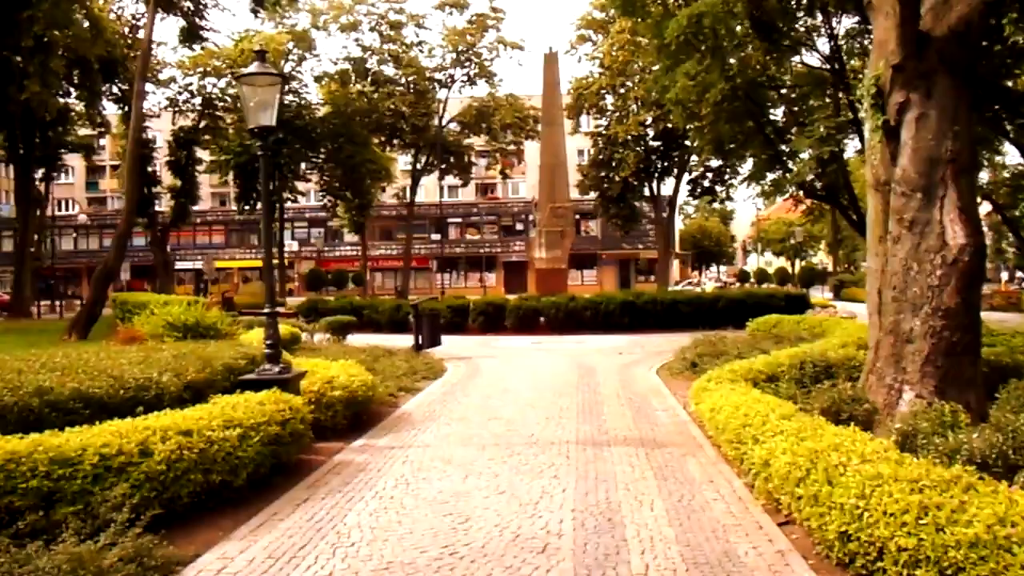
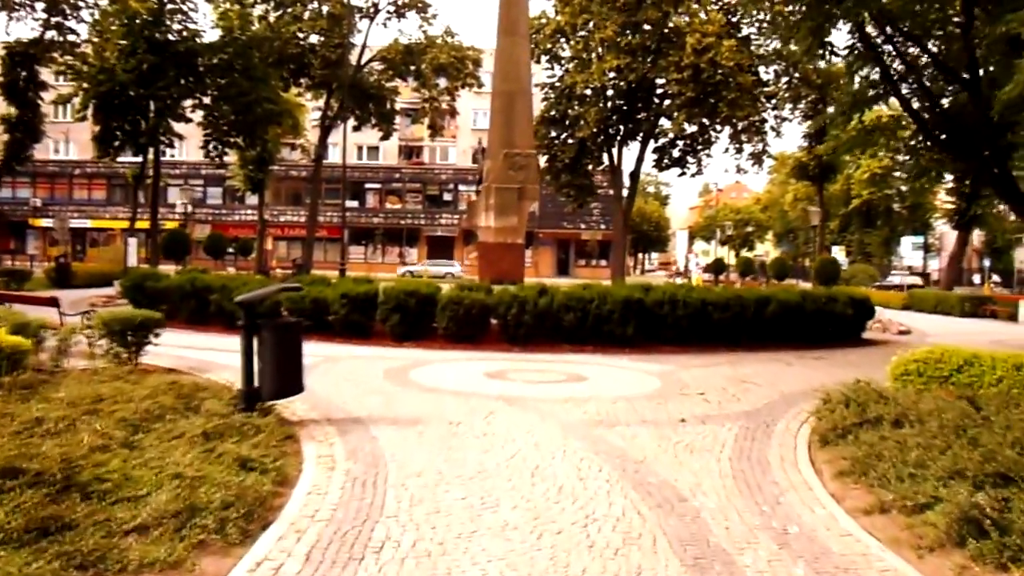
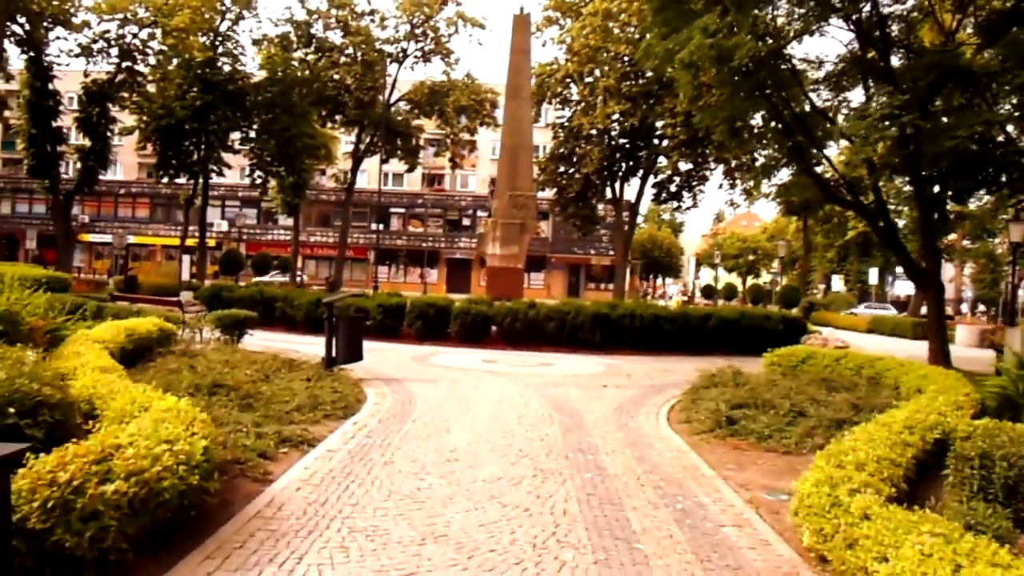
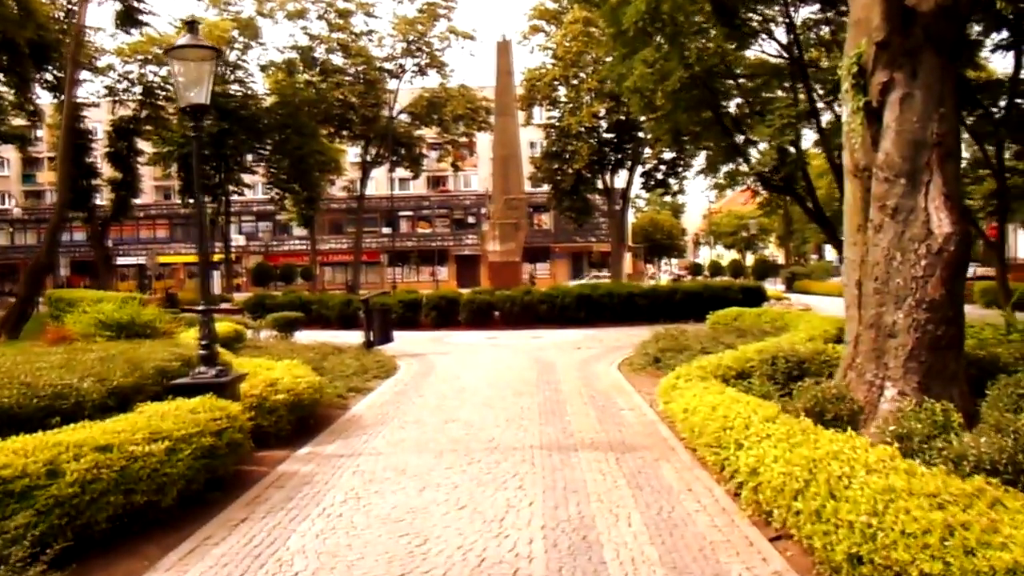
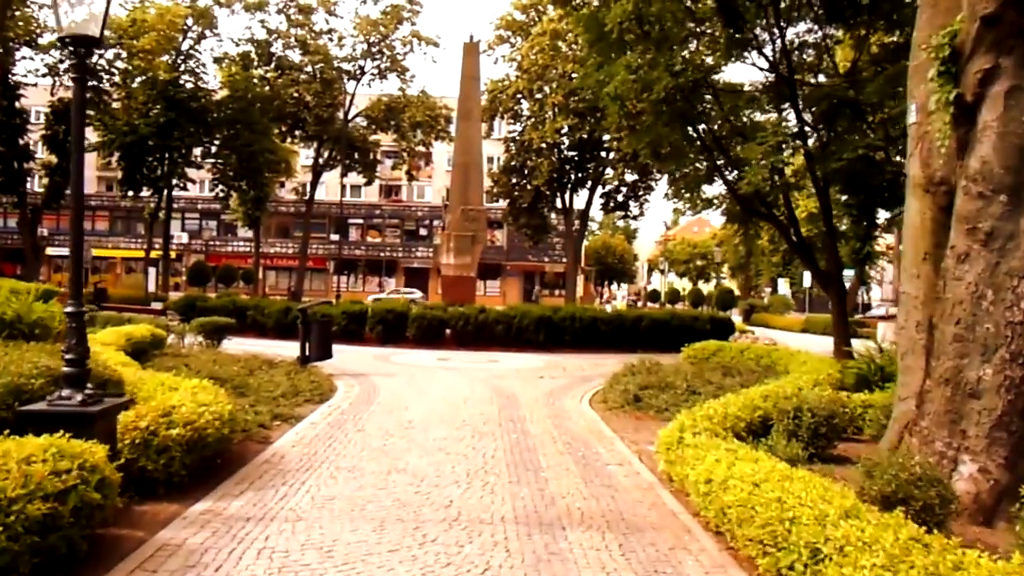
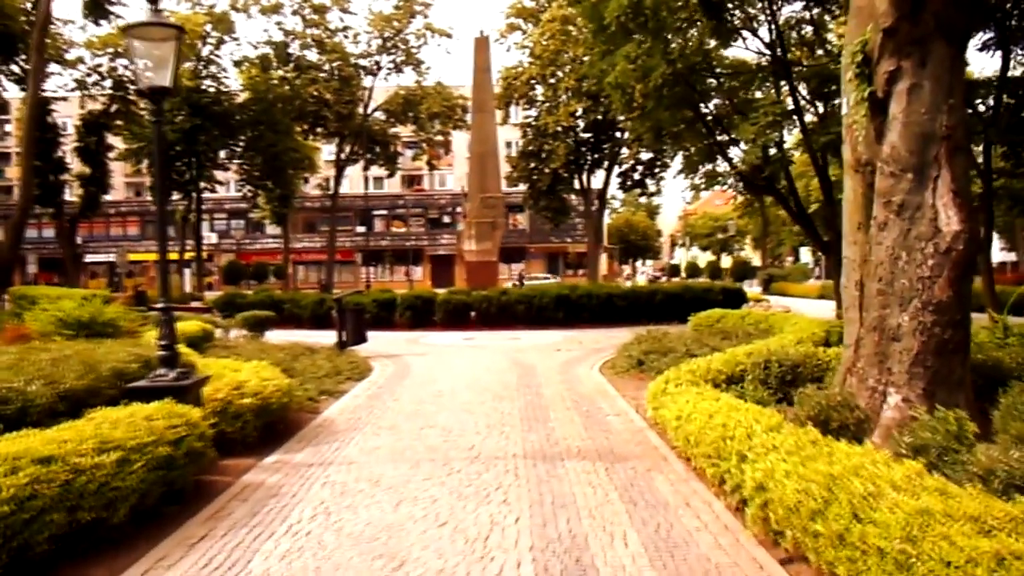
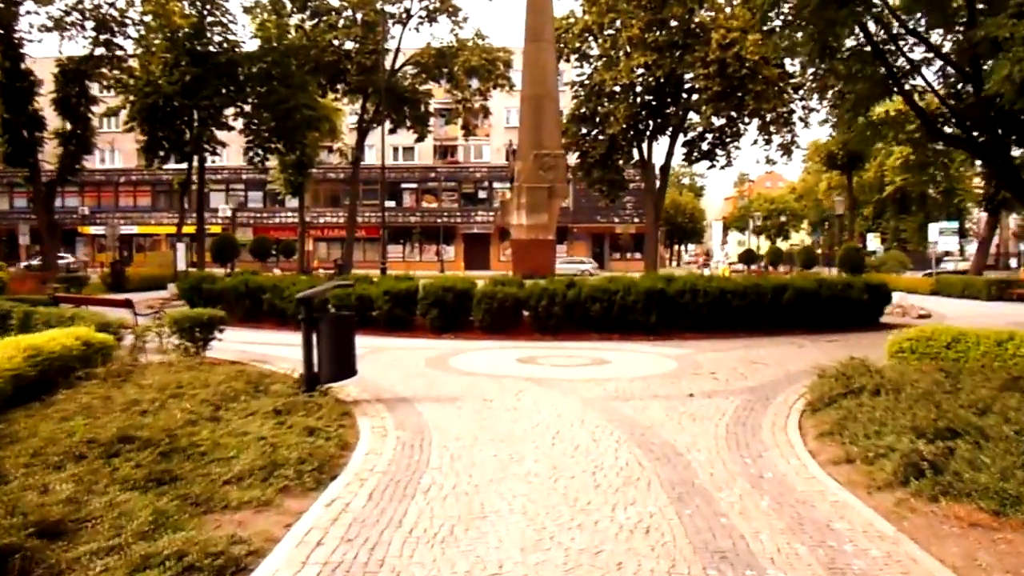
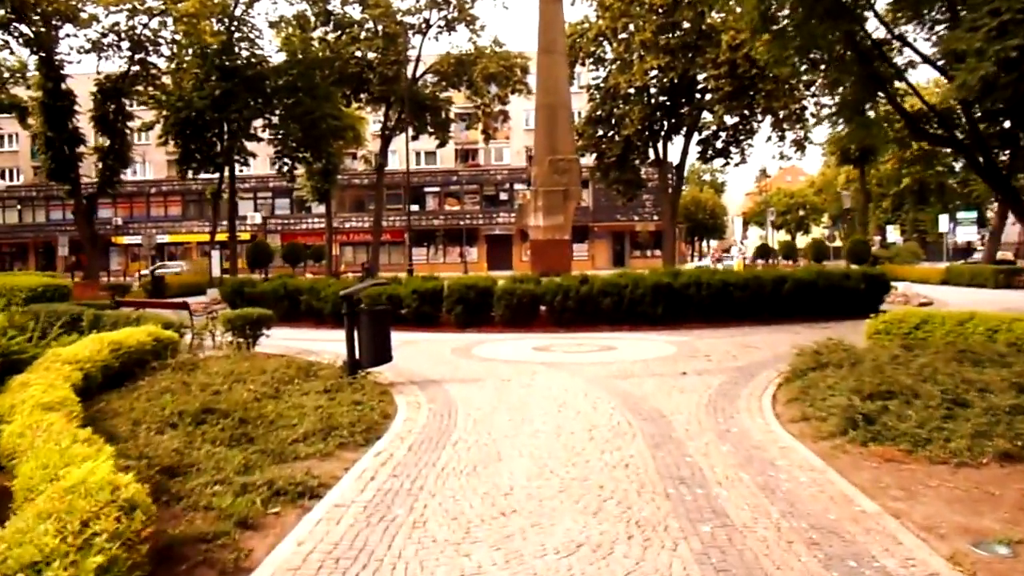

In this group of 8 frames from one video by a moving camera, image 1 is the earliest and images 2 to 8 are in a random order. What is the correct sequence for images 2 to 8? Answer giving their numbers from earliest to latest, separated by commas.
4, 6, 5, 3, 8, 7, 2
